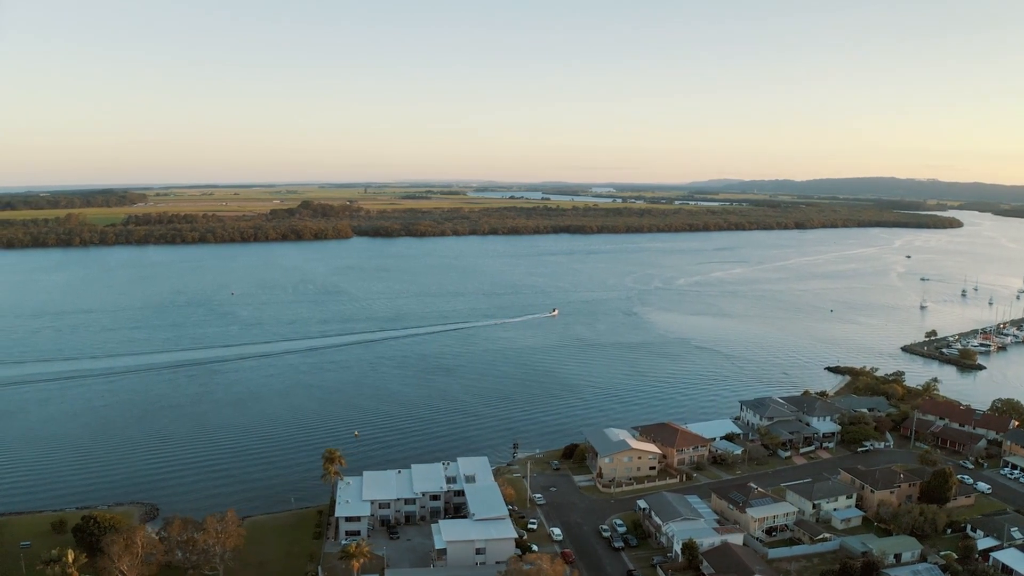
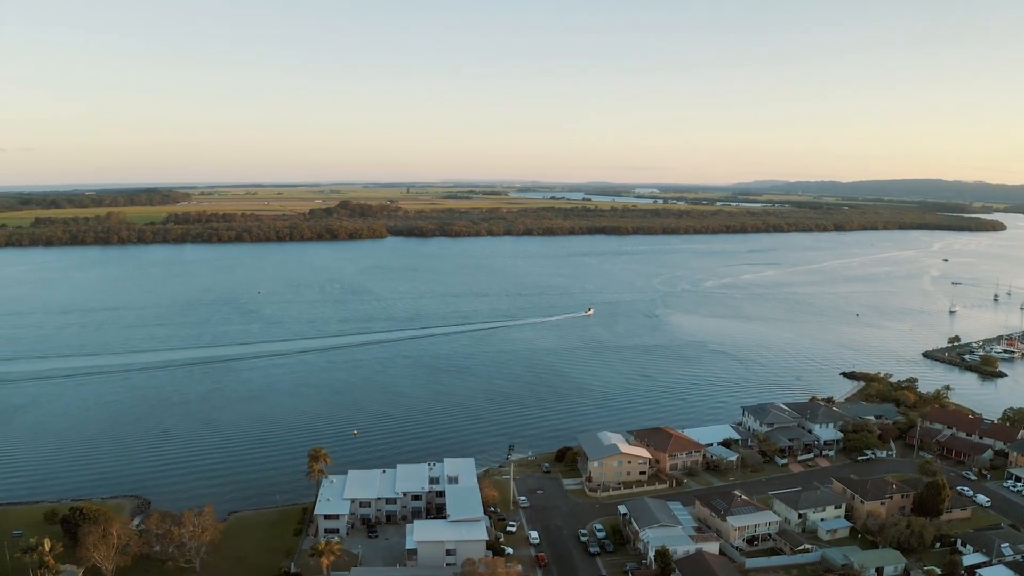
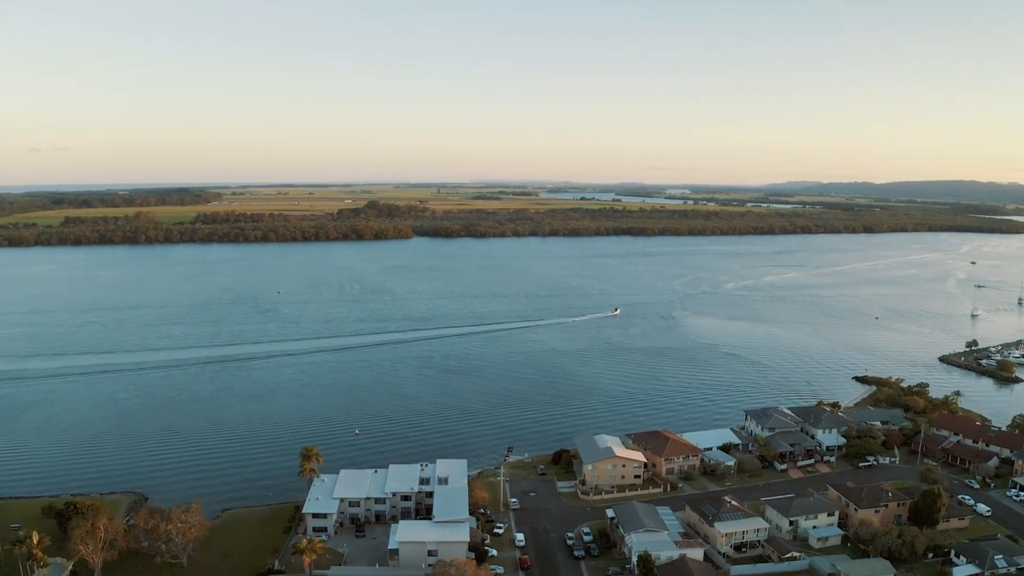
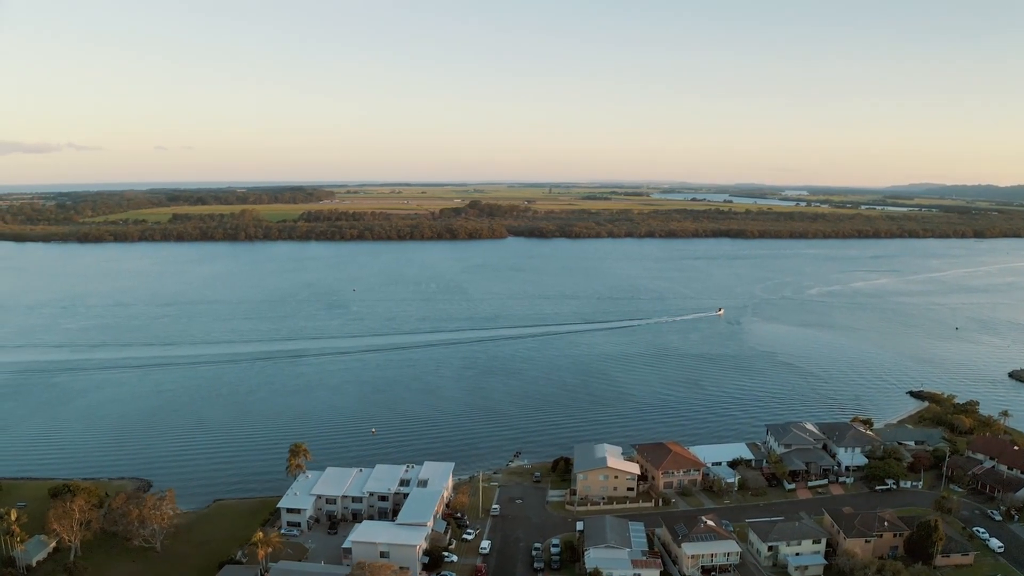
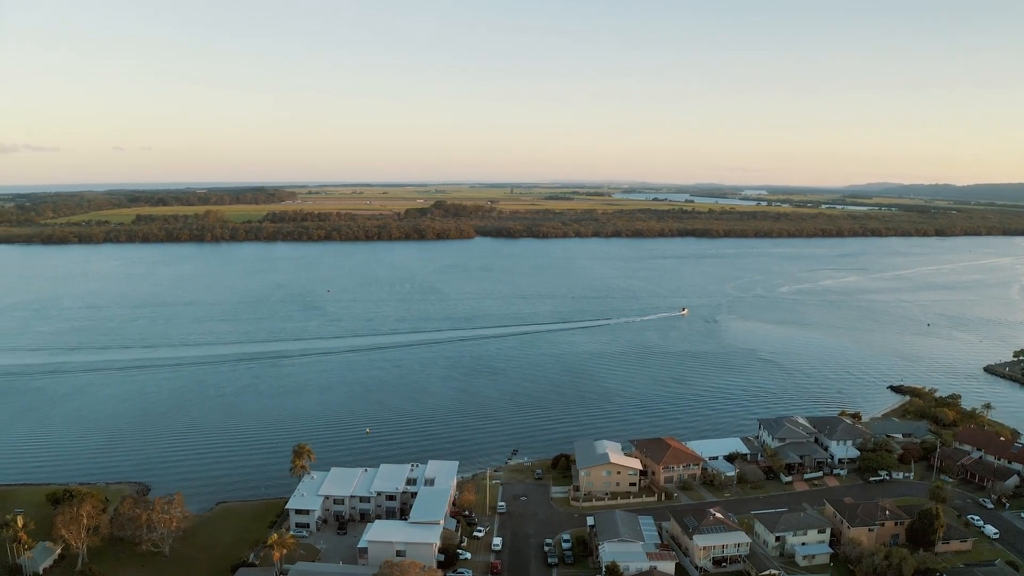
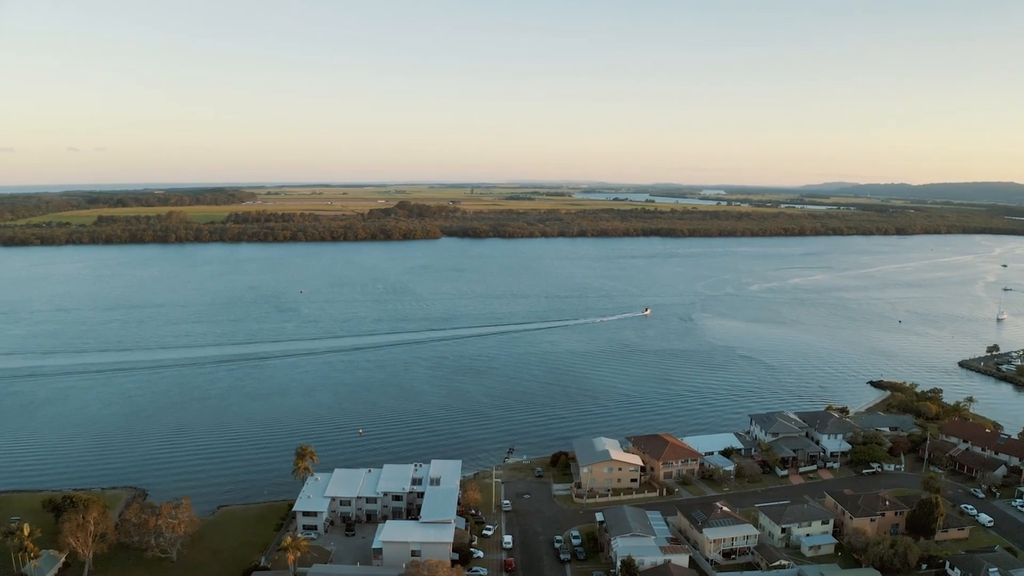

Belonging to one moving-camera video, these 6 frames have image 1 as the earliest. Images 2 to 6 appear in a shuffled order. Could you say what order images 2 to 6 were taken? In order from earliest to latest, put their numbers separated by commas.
2, 3, 6, 5, 4
